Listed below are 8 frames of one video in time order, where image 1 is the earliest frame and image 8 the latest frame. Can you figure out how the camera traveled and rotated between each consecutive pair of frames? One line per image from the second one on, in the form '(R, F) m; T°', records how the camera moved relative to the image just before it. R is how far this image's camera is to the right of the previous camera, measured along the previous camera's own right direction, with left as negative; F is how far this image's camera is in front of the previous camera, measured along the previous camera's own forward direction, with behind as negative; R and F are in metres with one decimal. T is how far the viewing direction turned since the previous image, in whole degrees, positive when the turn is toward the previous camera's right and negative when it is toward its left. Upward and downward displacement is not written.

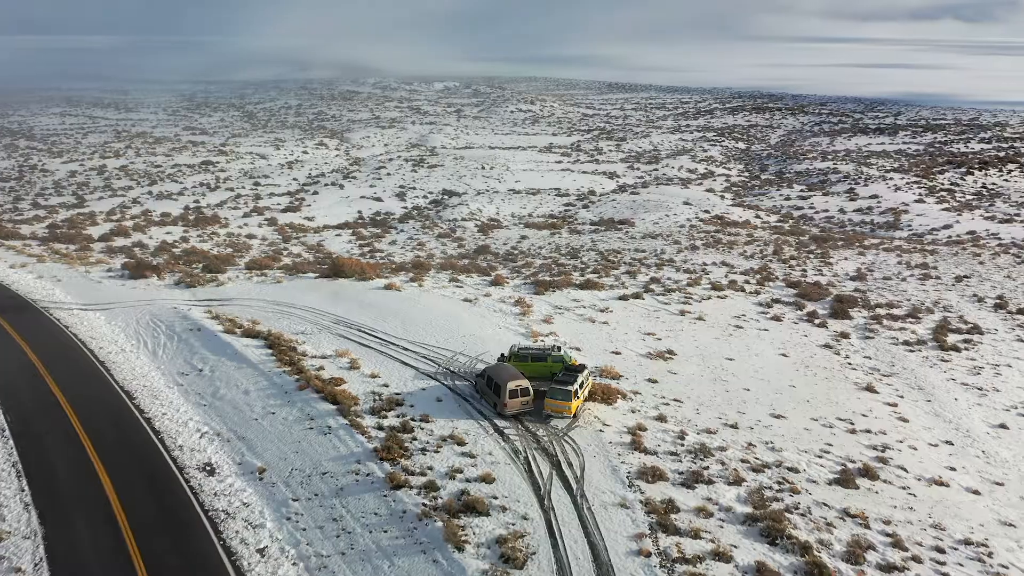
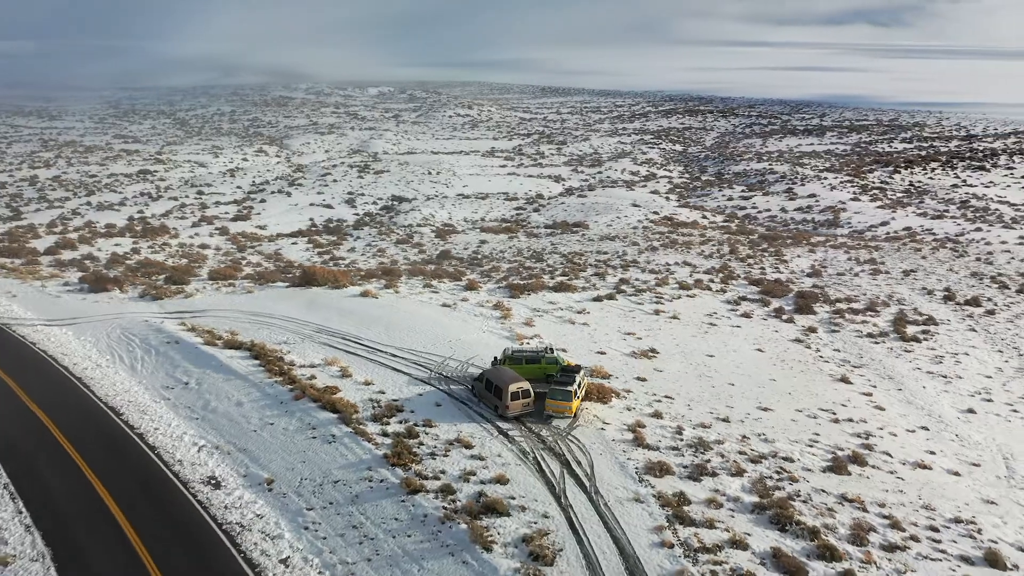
(-1.1, -0.2) m; +4°
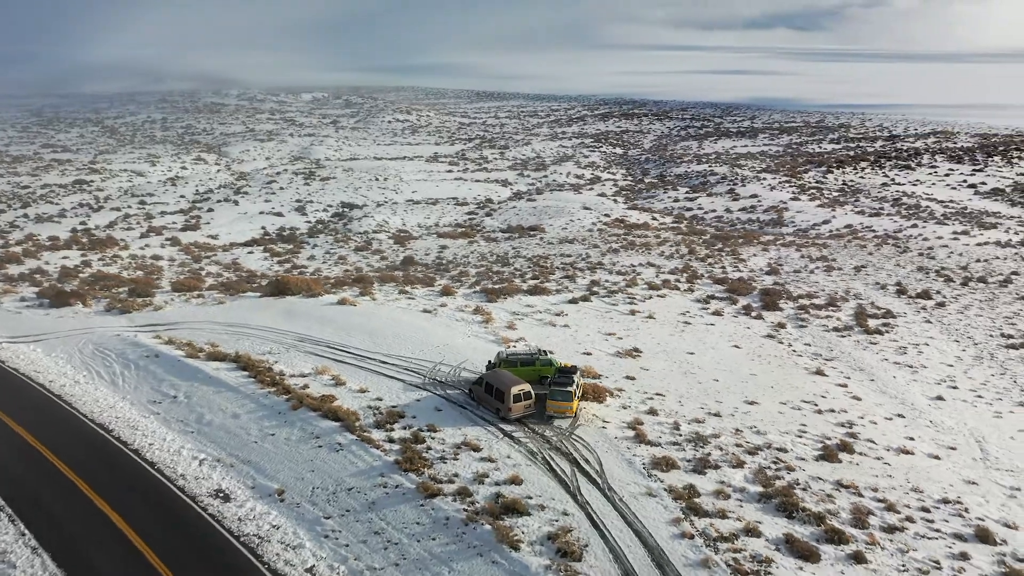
(-1.1, -0.2) m; +4°
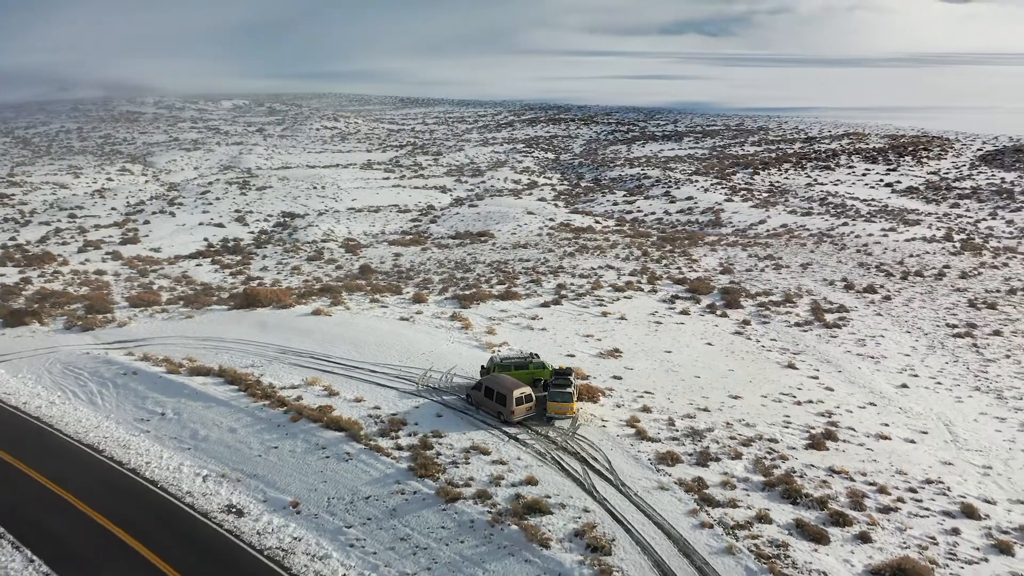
(-1.3, -0.2) m; +5°
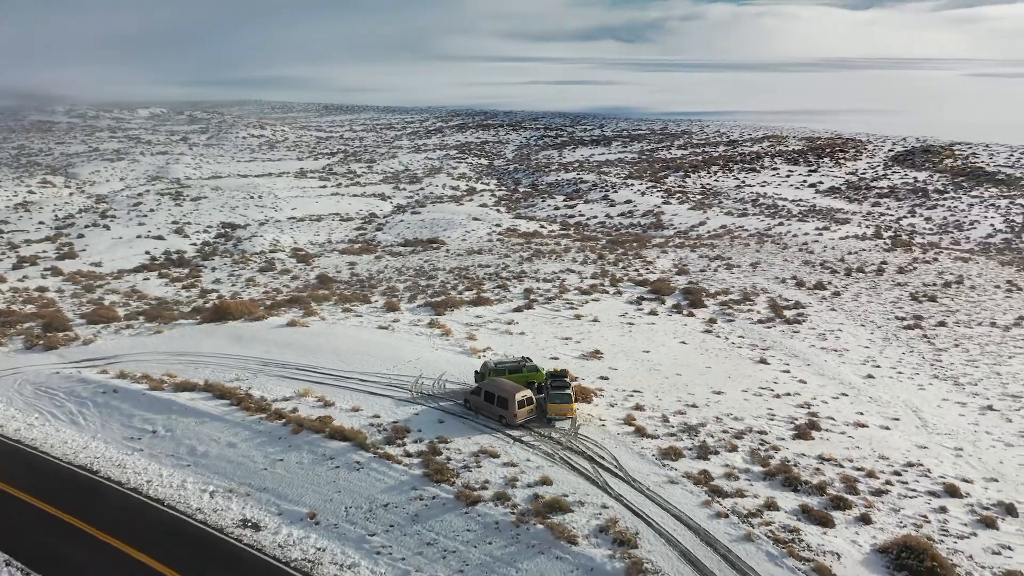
(-1.3, -0.2) m; +5°
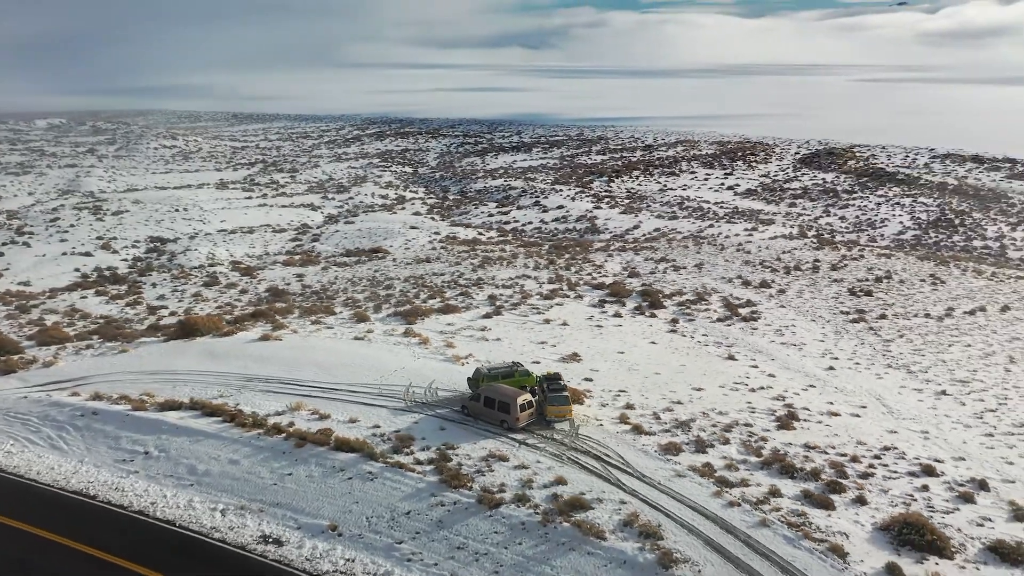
(-1.5, -0.3) m; +6°
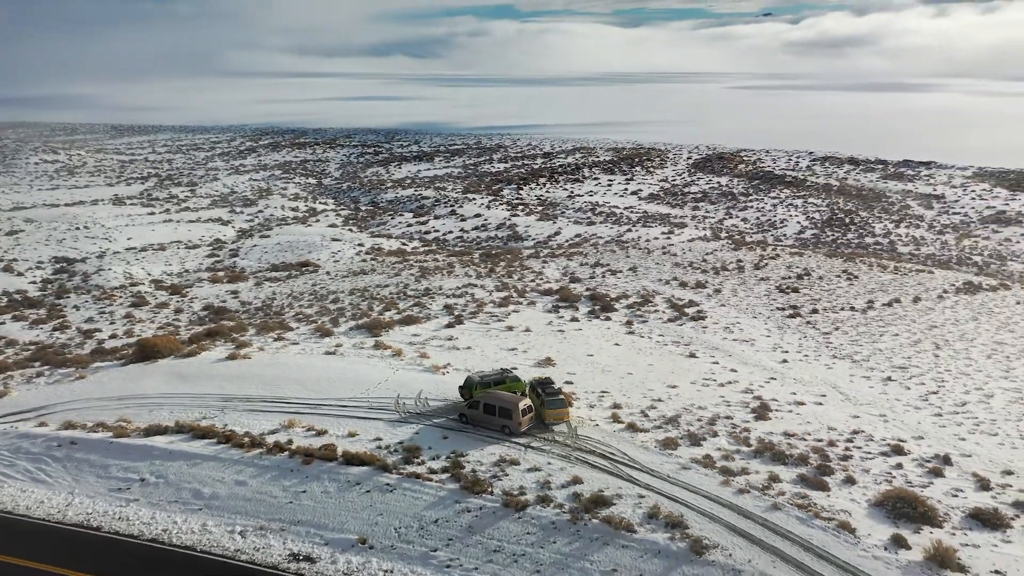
(-1.9, -0.3) m; +7°
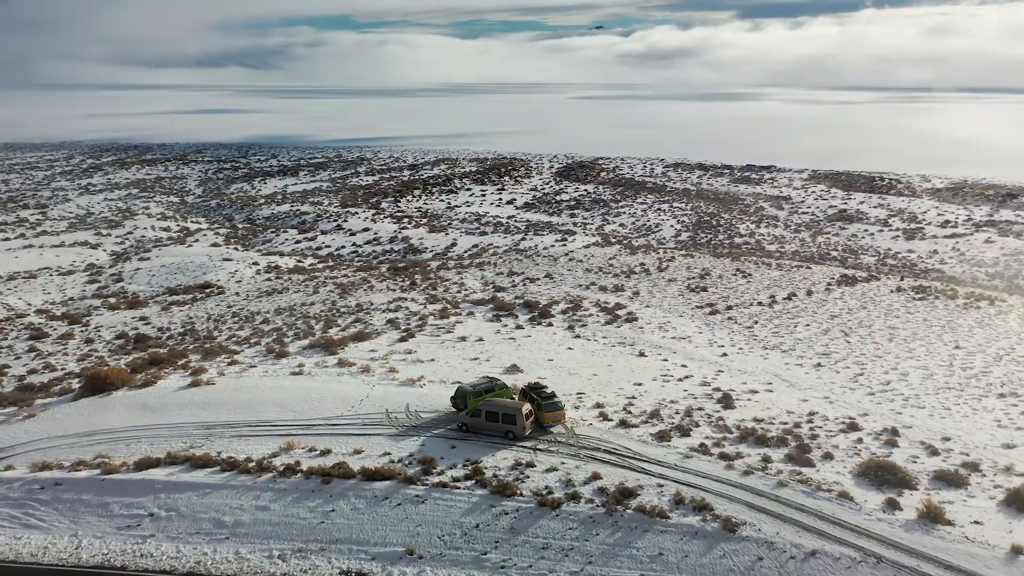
(-2.8, -0.4) m; +10°
